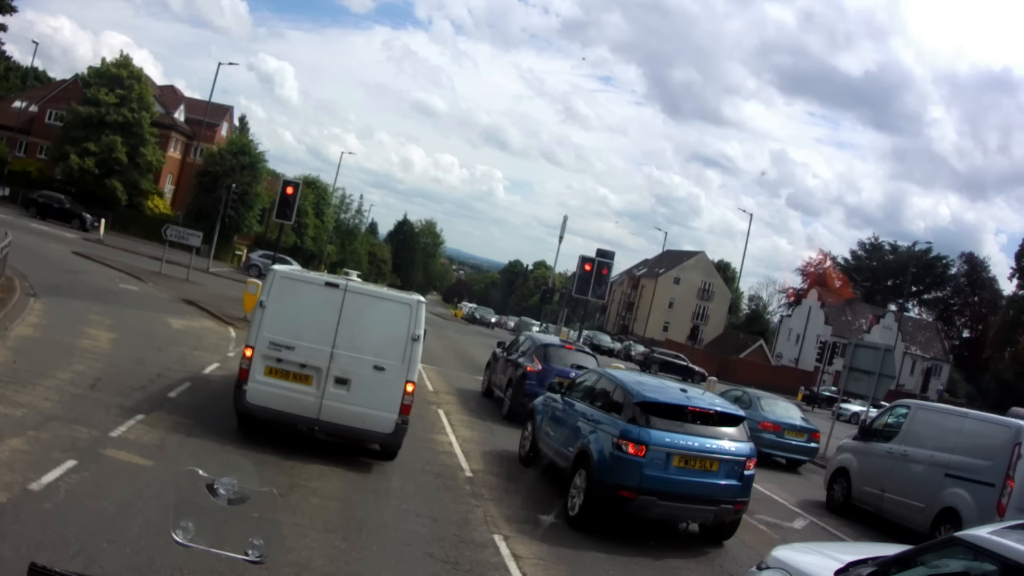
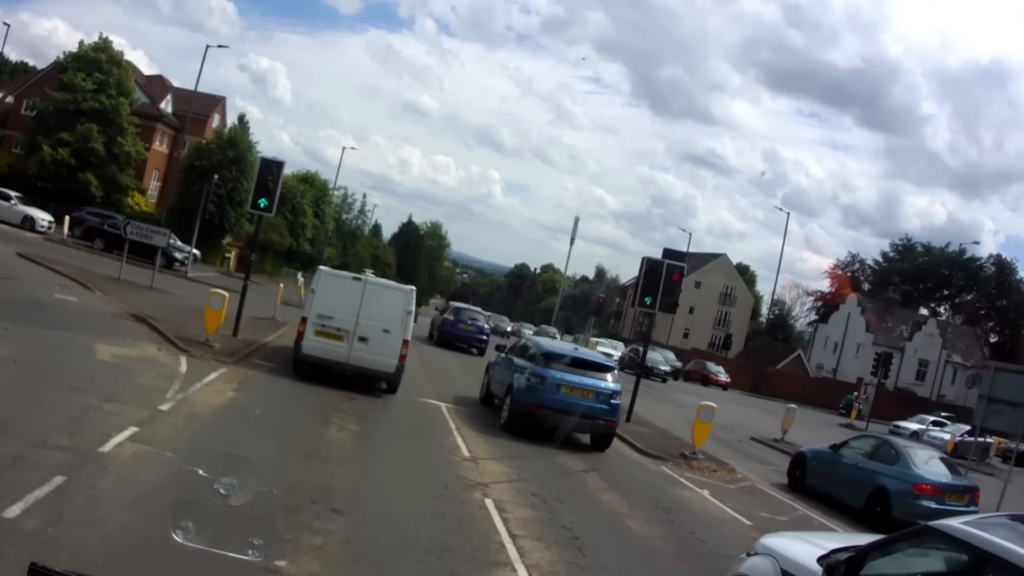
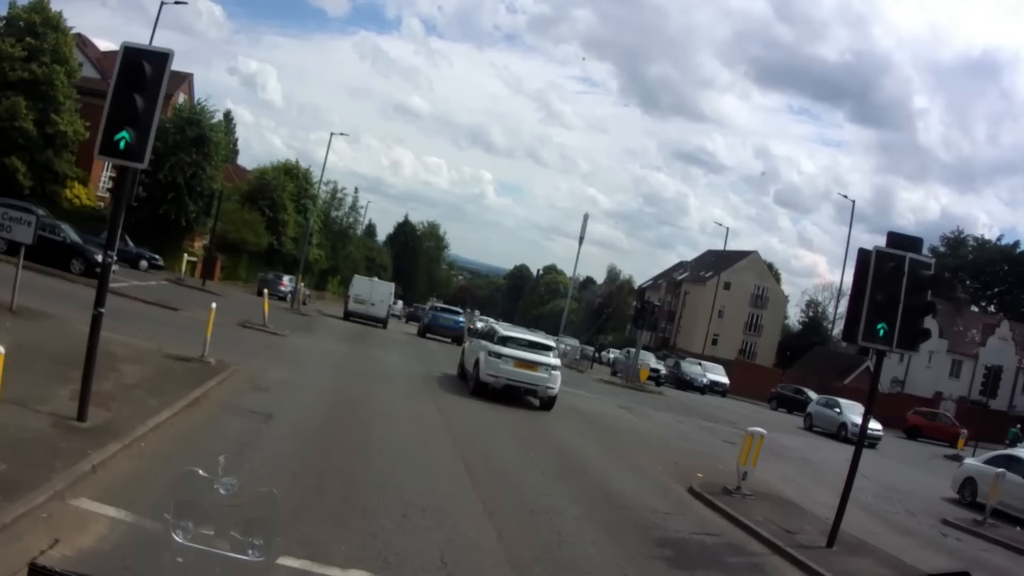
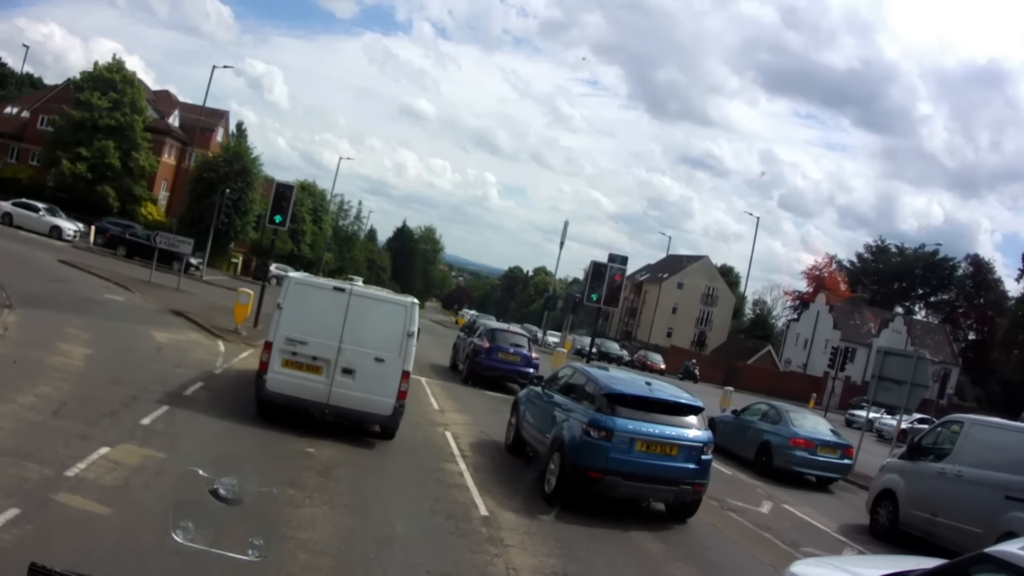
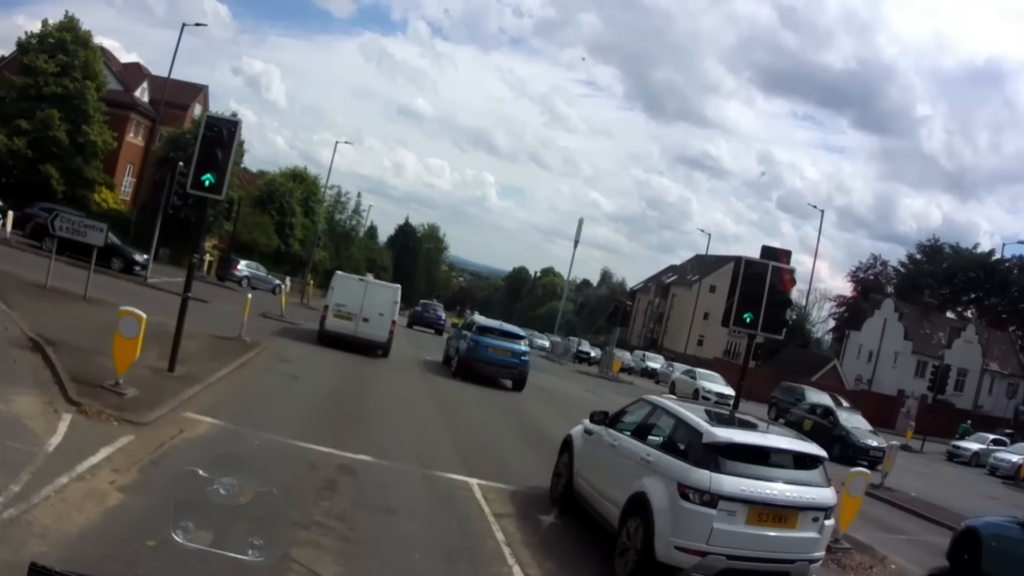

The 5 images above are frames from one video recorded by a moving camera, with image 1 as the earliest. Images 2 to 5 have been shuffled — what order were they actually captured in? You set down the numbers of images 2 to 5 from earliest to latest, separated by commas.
4, 2, 5, 3
